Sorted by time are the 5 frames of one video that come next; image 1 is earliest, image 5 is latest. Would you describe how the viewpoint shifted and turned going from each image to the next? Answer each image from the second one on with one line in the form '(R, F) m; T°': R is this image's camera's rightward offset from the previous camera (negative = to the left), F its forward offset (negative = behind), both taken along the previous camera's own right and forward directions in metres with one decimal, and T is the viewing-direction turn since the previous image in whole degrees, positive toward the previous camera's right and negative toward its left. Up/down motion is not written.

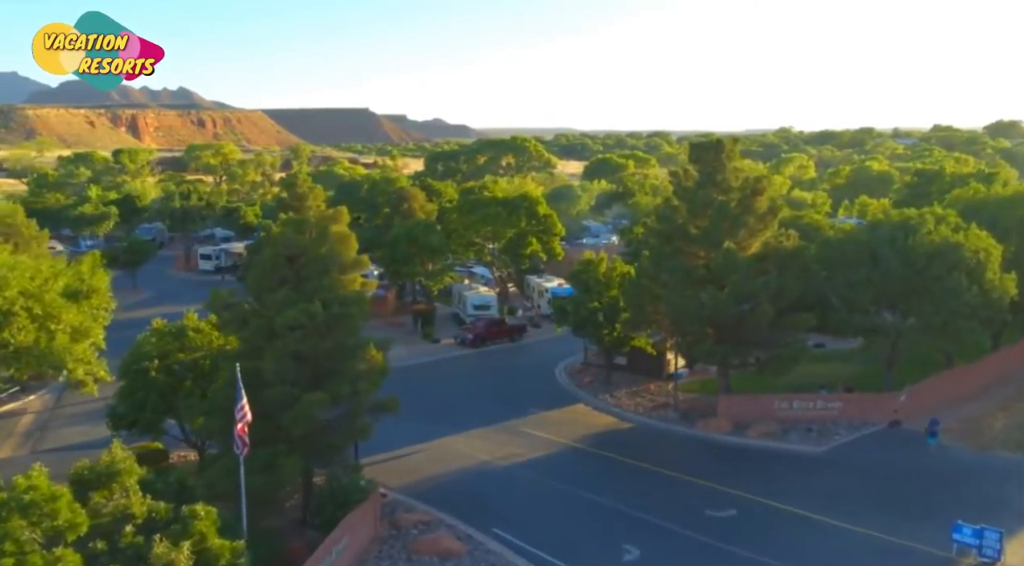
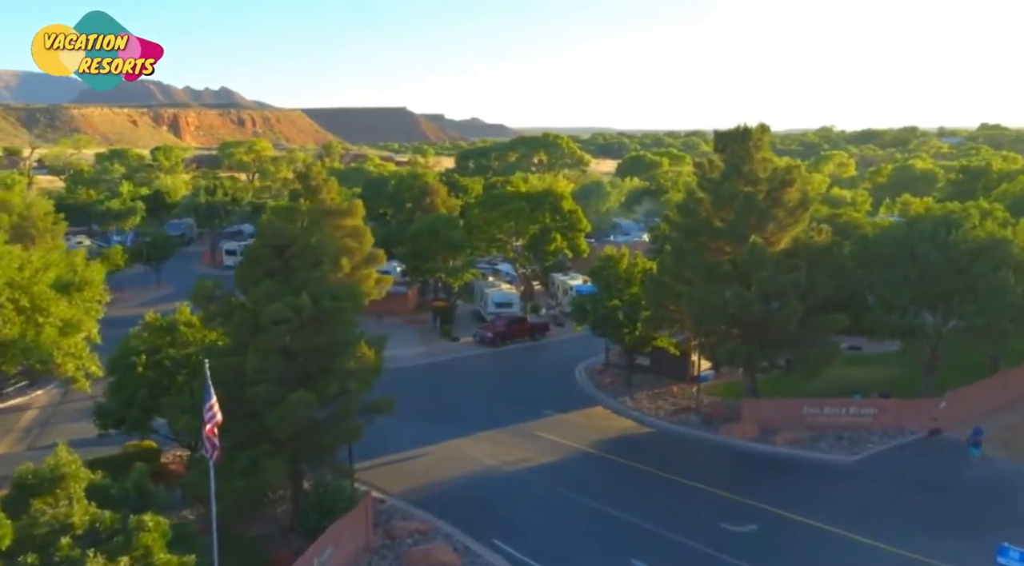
(+1.0, +2.1) m; -2°
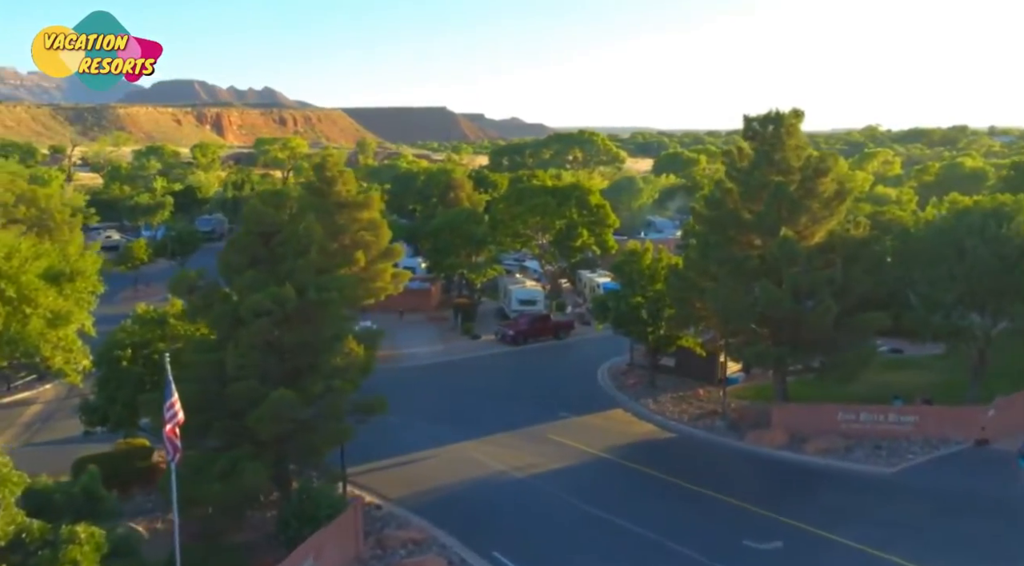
(+1.0, +2.2) m; -2°
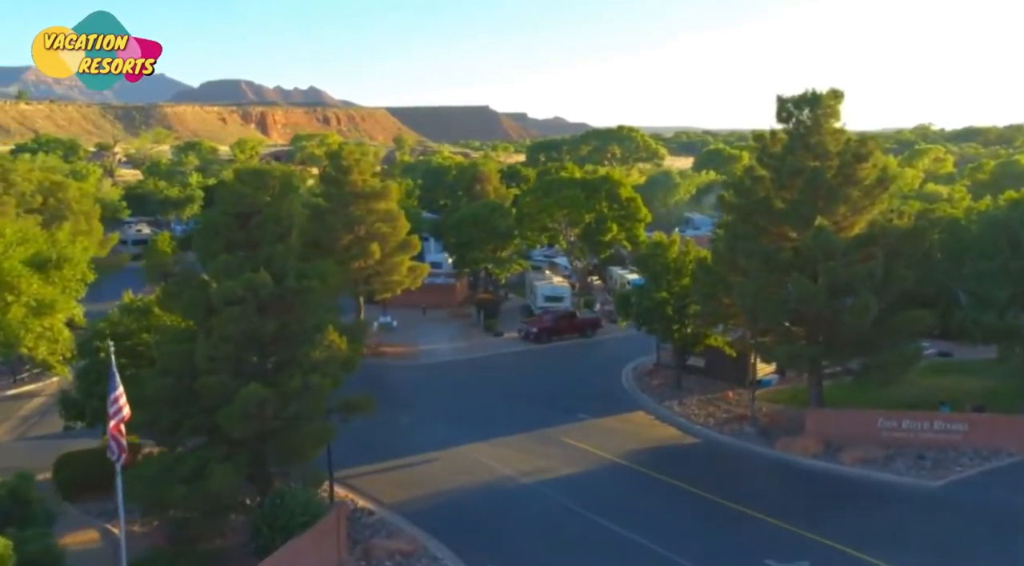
(+1.1, +2.4) m; -3°
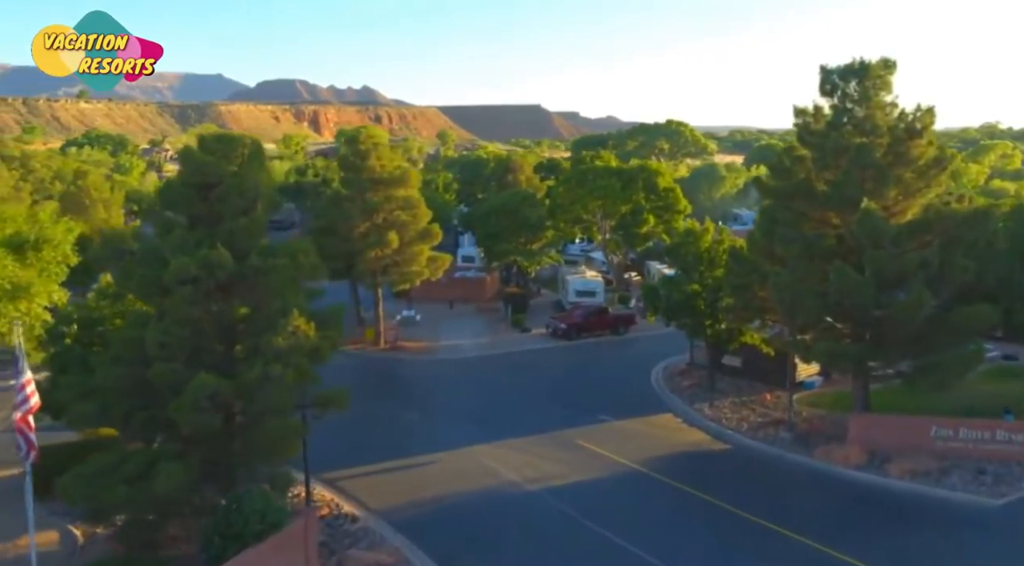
(+1.3, +2.9) m; -3°
